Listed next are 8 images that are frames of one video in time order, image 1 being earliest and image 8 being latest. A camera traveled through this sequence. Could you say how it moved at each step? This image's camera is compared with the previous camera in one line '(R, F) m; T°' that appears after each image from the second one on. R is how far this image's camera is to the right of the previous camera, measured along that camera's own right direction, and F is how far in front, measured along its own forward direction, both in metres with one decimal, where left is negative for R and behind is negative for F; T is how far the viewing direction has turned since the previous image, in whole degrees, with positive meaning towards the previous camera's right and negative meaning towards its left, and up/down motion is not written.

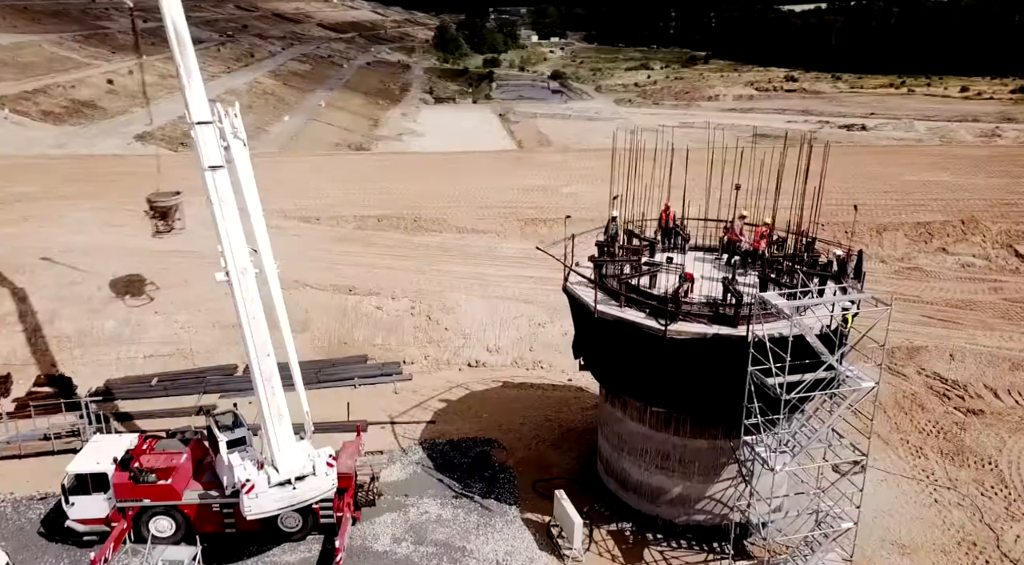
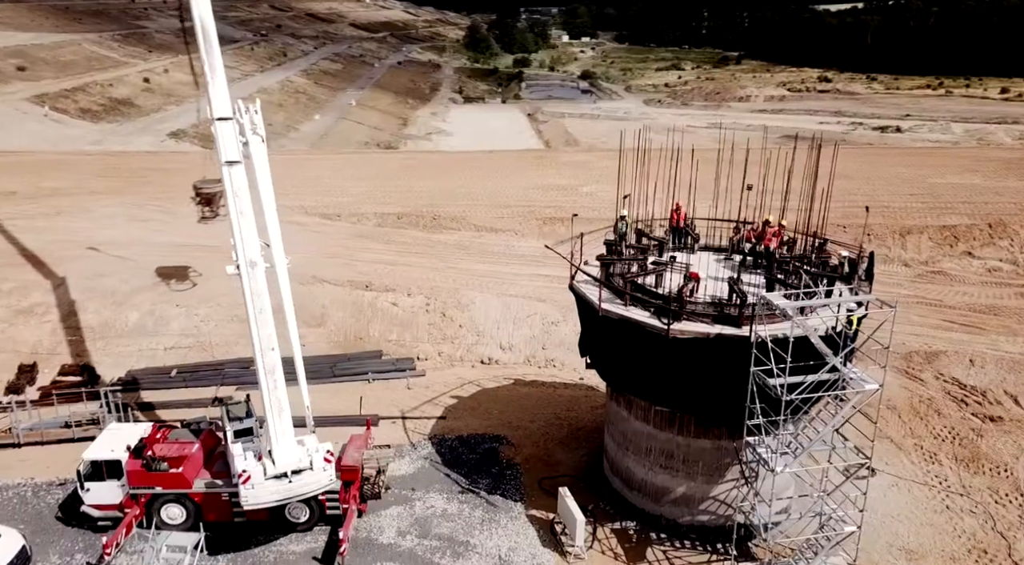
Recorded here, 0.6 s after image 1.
(+0.5, -0.1) m; -2°
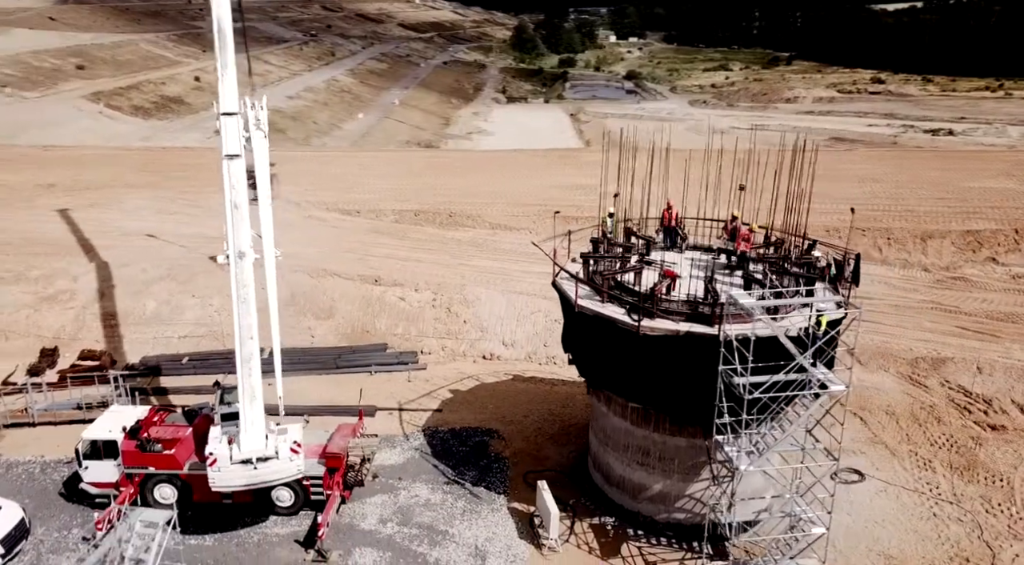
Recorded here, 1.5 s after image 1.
(+1.4, -0.3) m; -3°
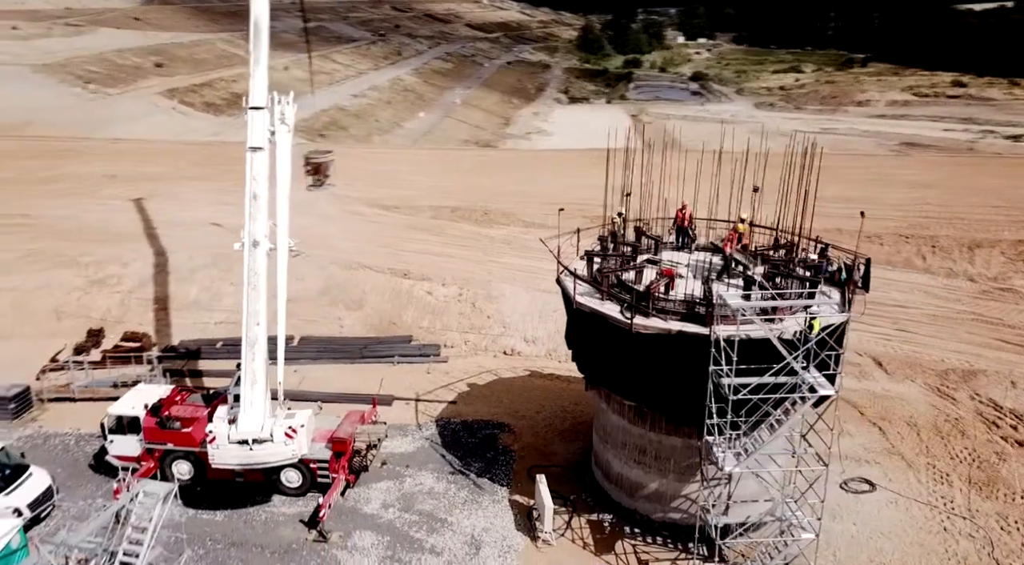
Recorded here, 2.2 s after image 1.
(+1.3, -0.2) m; -5°
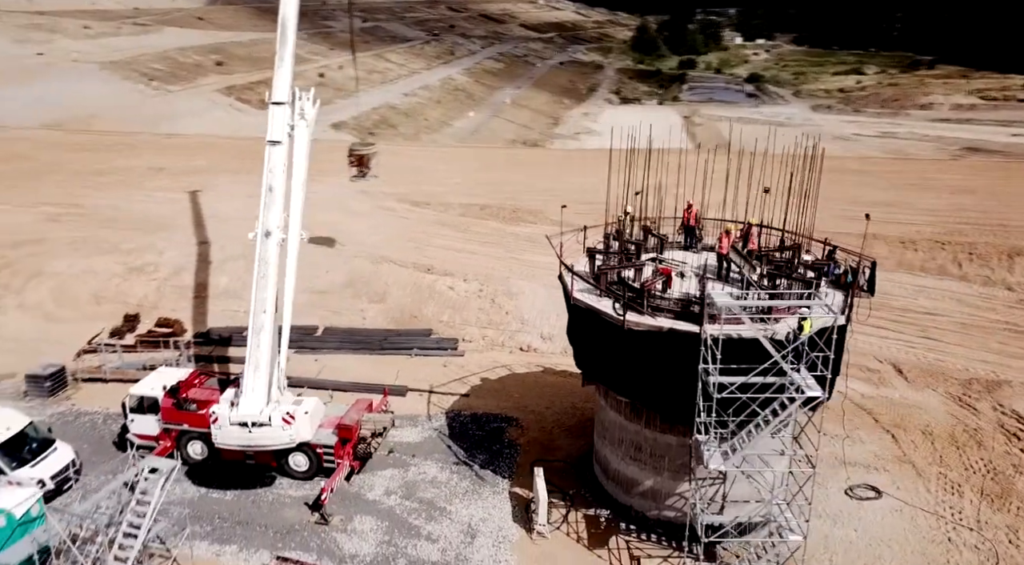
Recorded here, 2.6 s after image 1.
(+1.1, -0.2) m; -4°
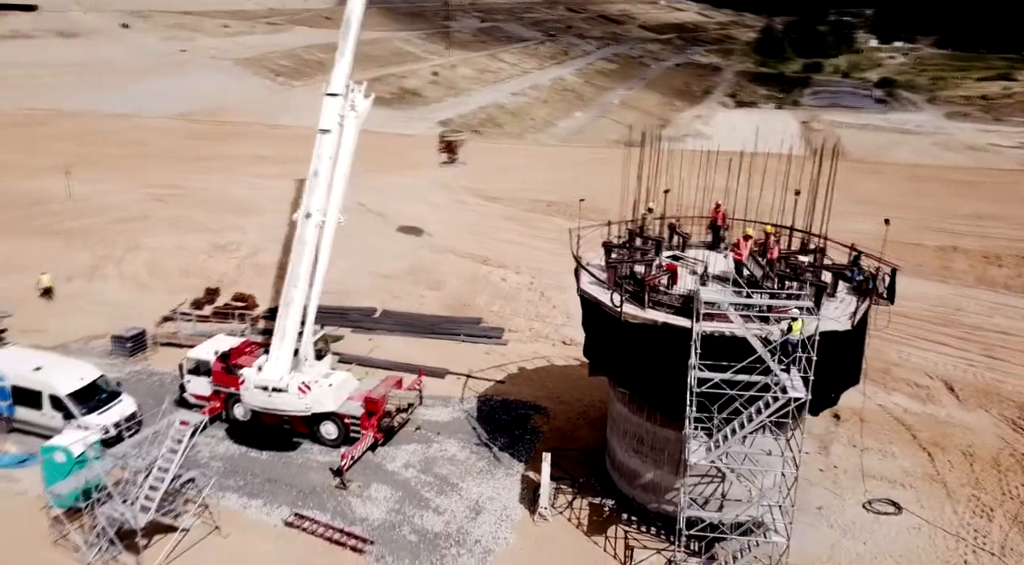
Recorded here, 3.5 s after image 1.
(+2.2, -0.5) m; -8°
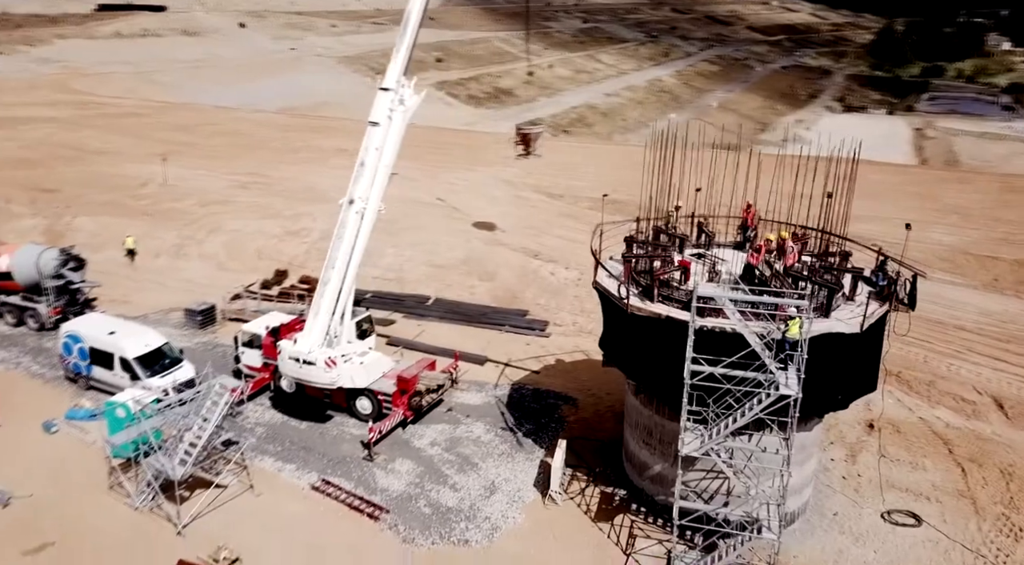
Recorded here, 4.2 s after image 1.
(+1.8, -0.5) m; -7°
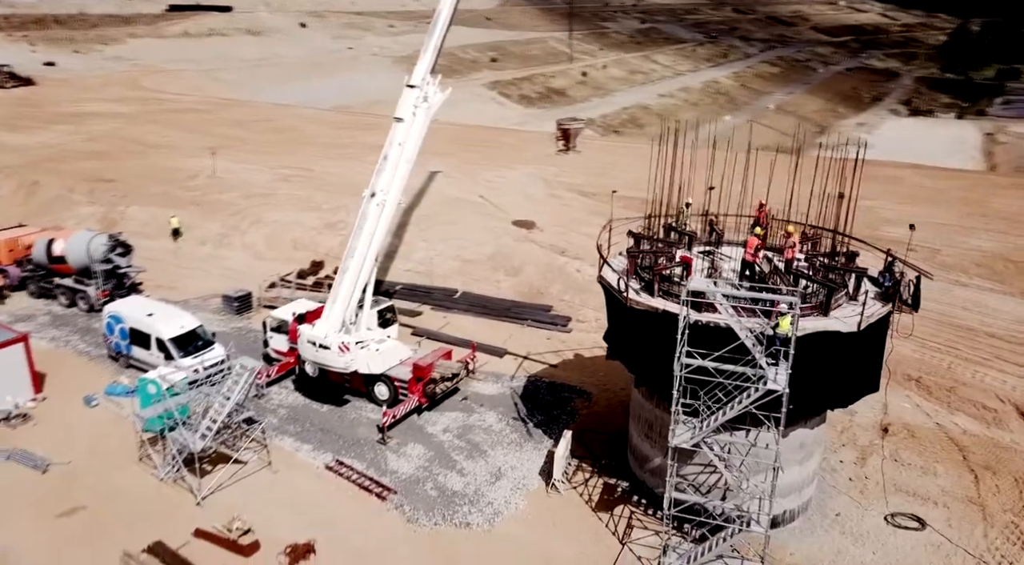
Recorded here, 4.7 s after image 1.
(+1.1, -0.4) m; -4°
